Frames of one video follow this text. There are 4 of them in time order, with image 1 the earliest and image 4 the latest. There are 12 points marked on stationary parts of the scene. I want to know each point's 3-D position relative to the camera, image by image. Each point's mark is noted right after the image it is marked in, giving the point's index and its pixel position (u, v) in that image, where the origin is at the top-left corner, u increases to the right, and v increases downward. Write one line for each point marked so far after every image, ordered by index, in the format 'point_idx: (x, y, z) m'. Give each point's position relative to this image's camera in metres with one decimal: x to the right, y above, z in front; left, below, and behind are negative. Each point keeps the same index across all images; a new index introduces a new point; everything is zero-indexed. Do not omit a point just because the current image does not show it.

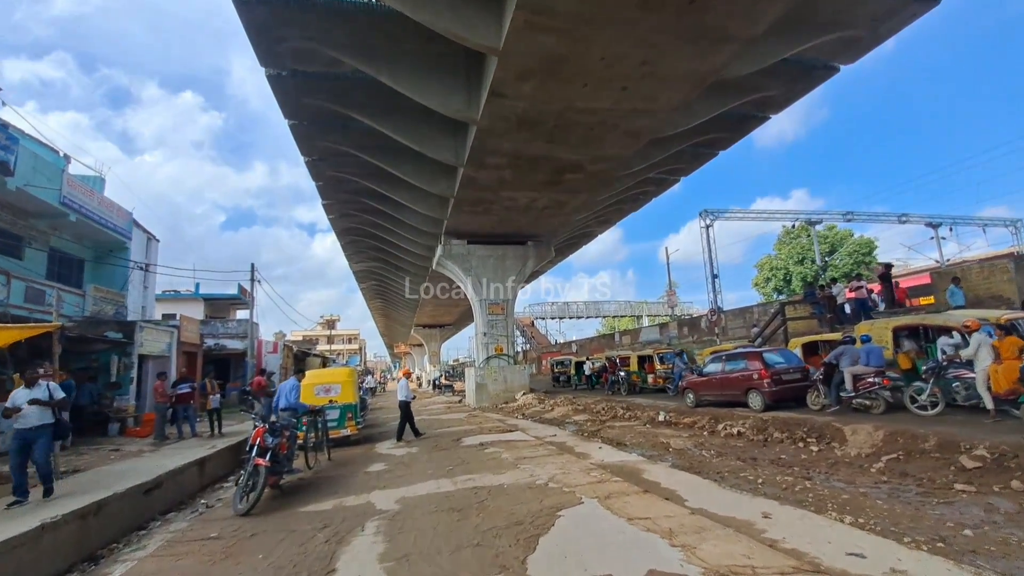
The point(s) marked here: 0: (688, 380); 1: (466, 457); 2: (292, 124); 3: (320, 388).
0: (+4.7, -2.4, +13.0) m
1: (-0.6, -2.4, +7.2) m
2: (-6.4, +4.7, +14.8) m
3: (-3.6, -1.9, +9.4) m
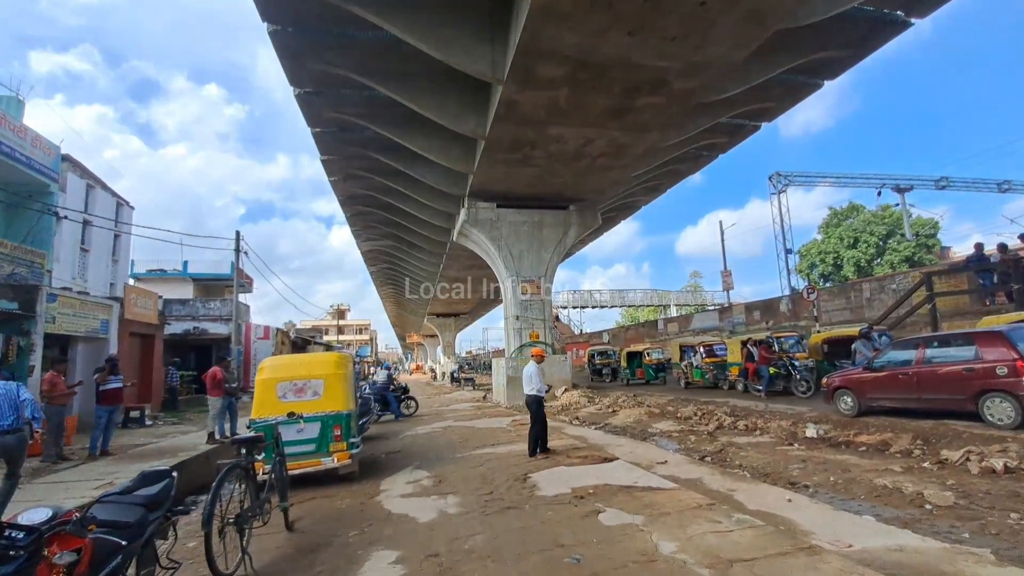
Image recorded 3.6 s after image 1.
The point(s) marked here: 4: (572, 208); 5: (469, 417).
0: (+5.8, -1.6, +9.0) m
1: (+0.4, -1.7, +3.3) m
2: (-5.2, +5.6, +10.9) m
3: (-2.5, -1.1, +5.5) m
4: (+2.2, +3.0, +18.8) m
5: (-1.0, -3.1, +12.1) m
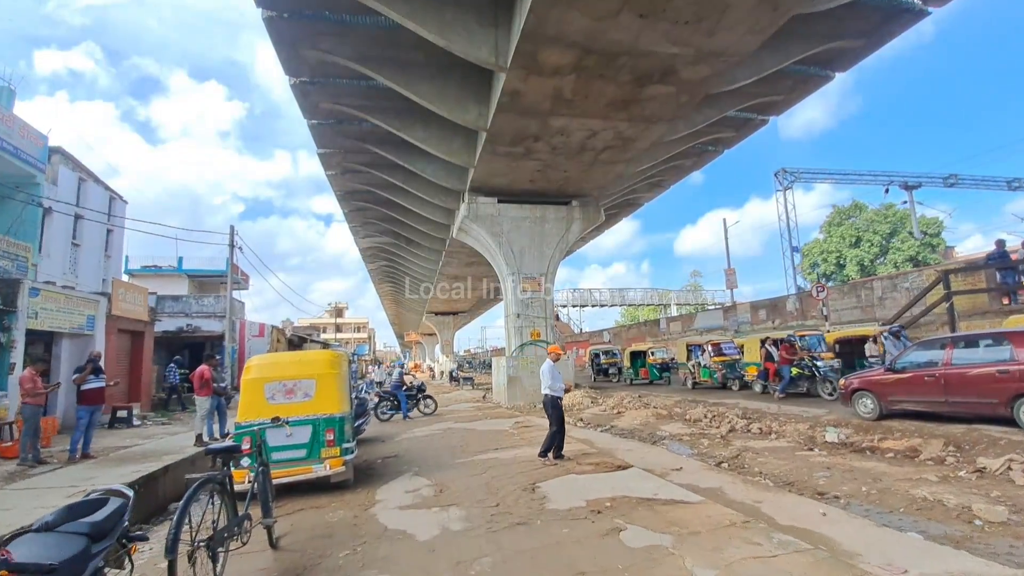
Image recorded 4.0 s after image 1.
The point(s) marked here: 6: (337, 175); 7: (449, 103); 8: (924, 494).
0: (+5.9, -1.5, +8.6) m
1: (+0.5, -1.6, +2.9) m
2: (-5.1, +5.7, +10.5) m
3: (-2.4, -1.0, +5.1) m
4: (+2.3, +3.1, +18.4) m
5: (-1.0, -3.0, +11.7) m
6: (-6.6, +4.3, +19.2) m
7: (-1.6, +4.6, +12.6) m
8: (+4.1, -2.0, +5.0) m
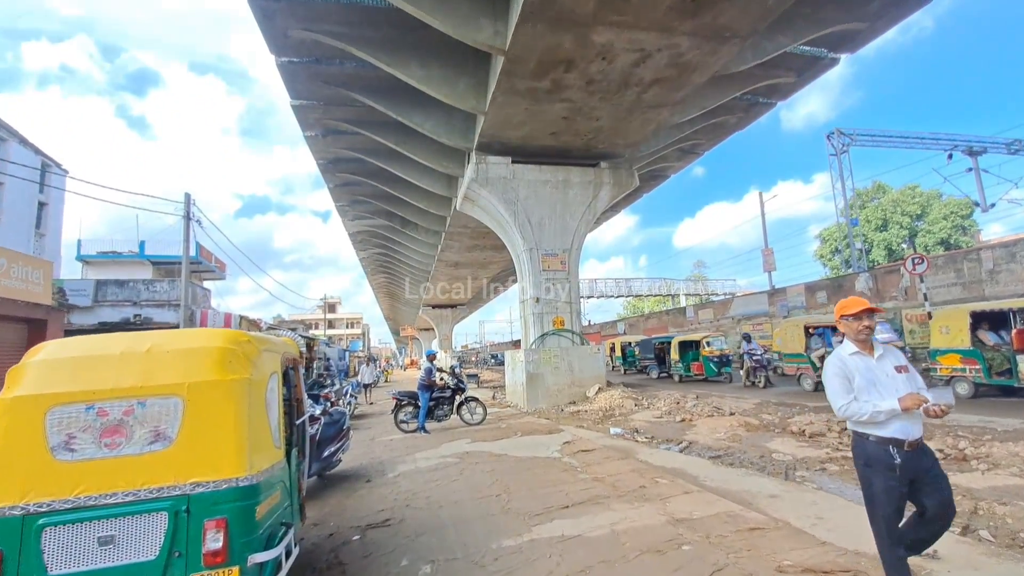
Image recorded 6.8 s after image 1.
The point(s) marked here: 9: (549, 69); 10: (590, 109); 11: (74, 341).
0: (+6.5, -0.9, +5.6) m
1: (+1.1, -1.1, -0.1) m
2: (-4.6, +6.2, +7.4) m
3: (-1.8, -0.6, +2.0) m
4: (+2.7, +3.7, +15.3) m
5: (-0.4, -2.4, +8.7) m
6: (-6.2, +4.8, +16.1) m
7: (-1.1, +5.1, +9.5) m
8: (+4.7, -1.5, +2.1) m
9: (+0.8, +4.5, +10.4) m
10: (+1.9, +4.3, +12.2) m
11: (-2.0, -0.2, +2.3) m
